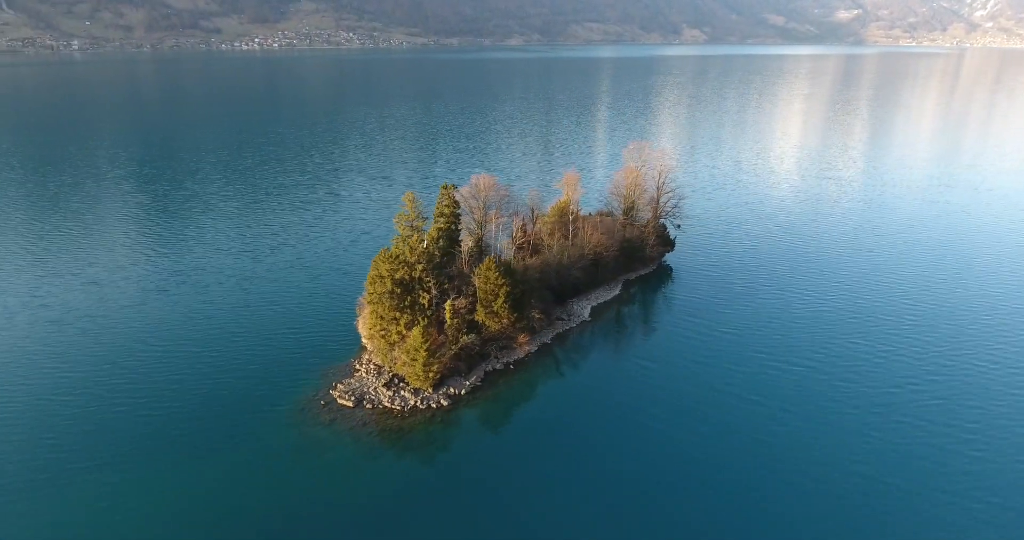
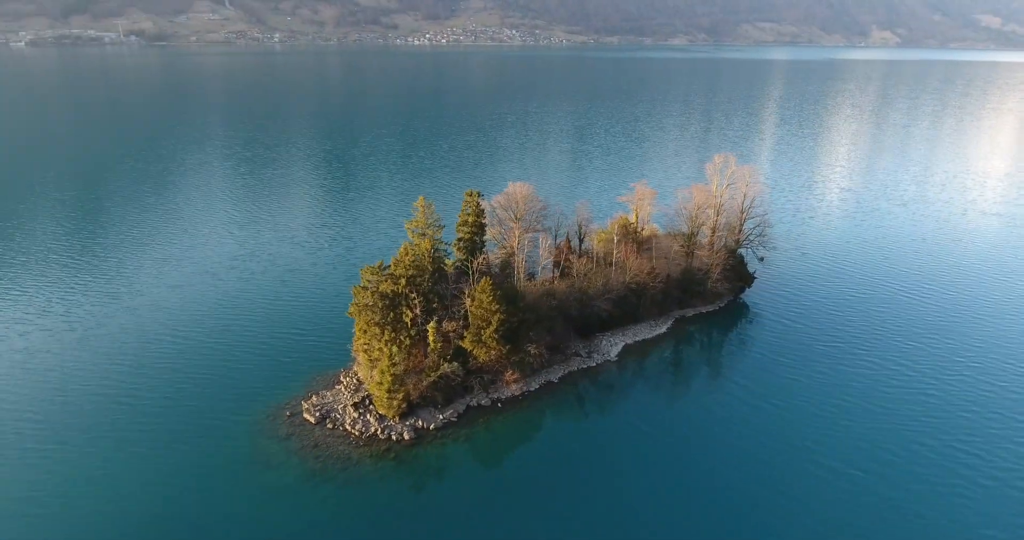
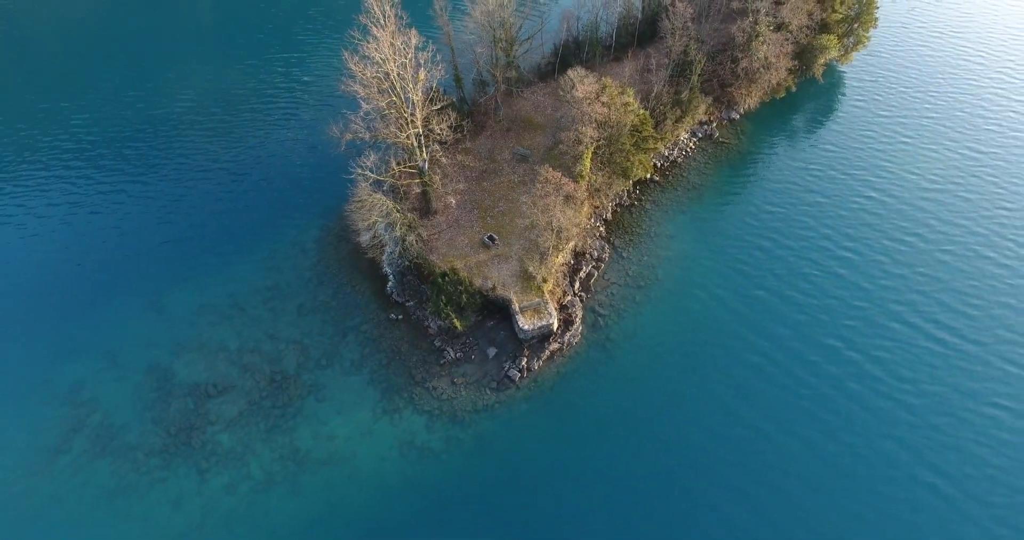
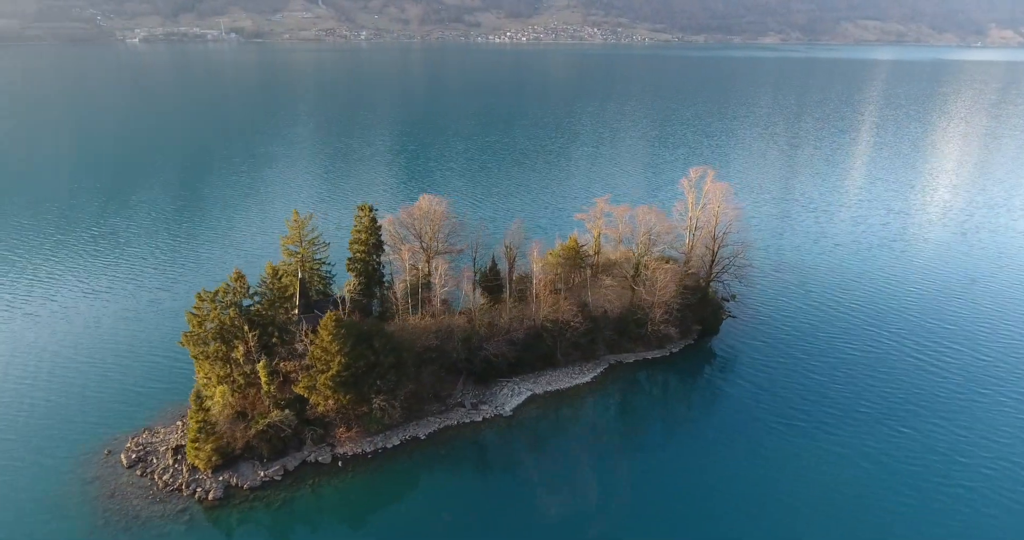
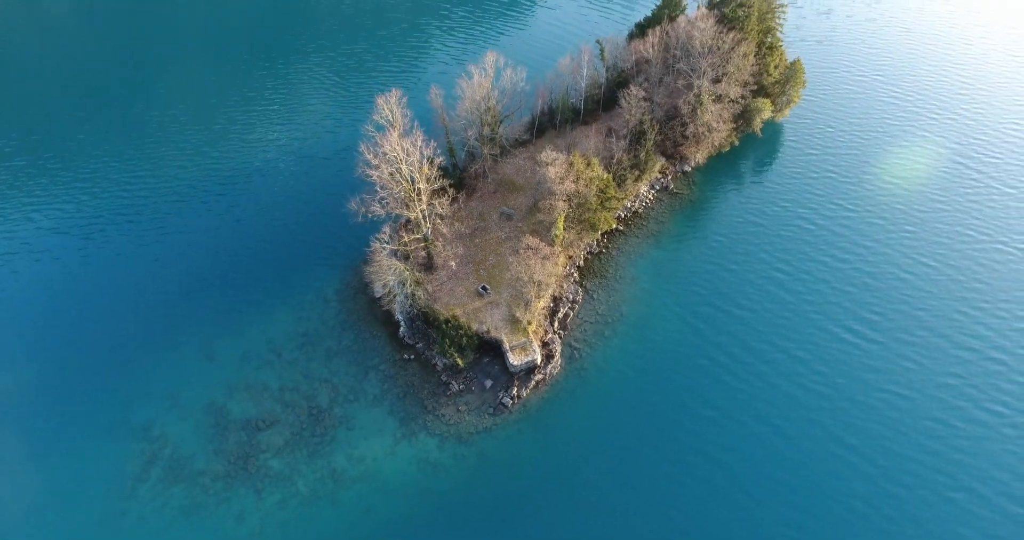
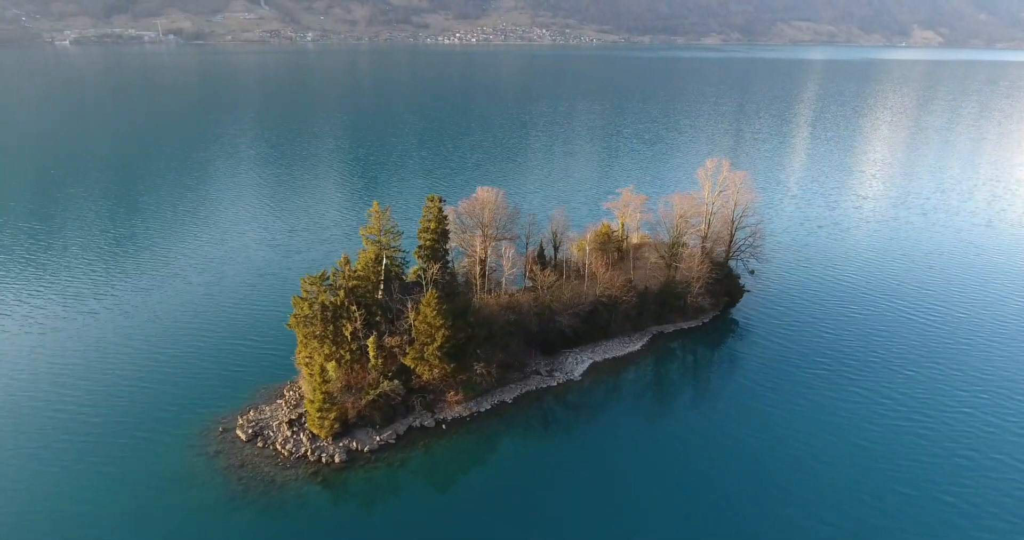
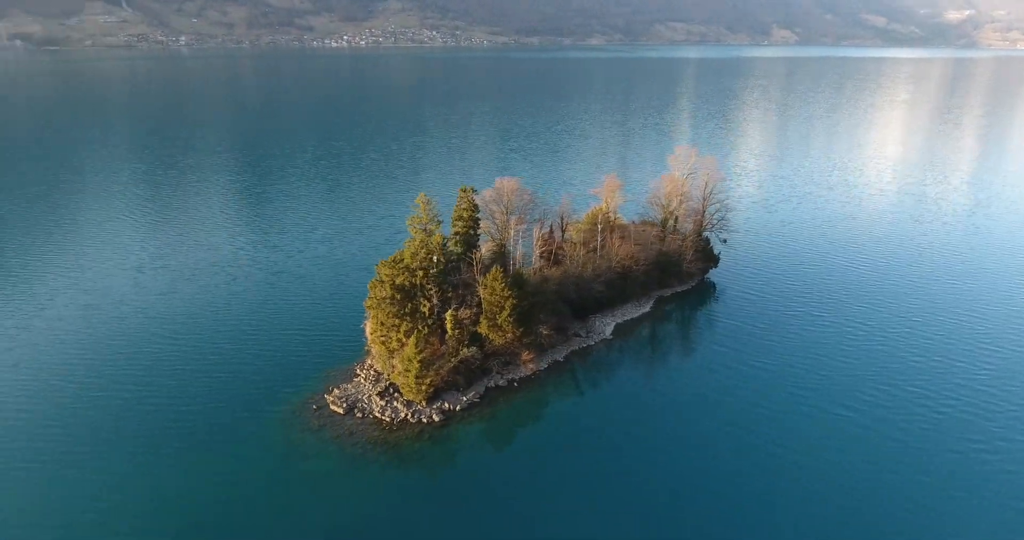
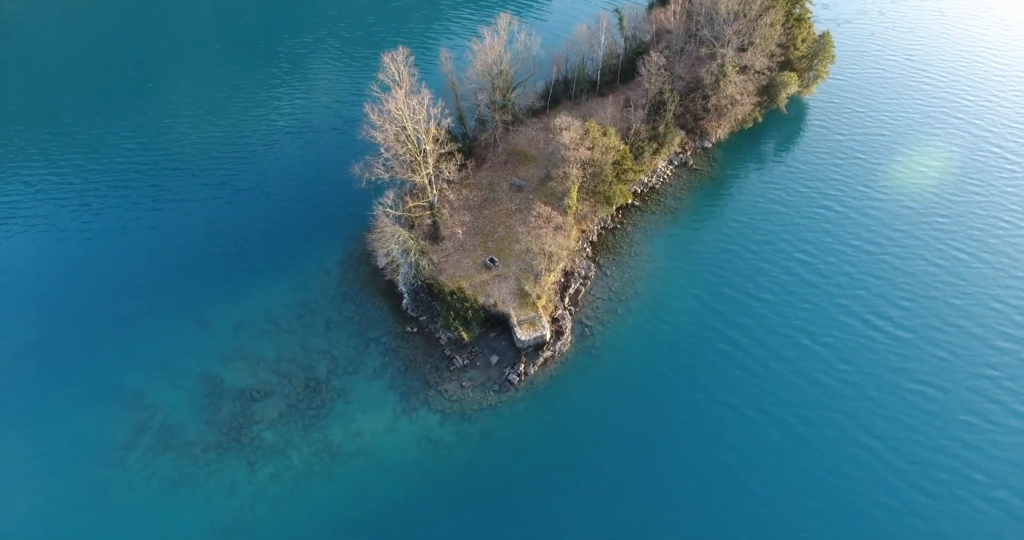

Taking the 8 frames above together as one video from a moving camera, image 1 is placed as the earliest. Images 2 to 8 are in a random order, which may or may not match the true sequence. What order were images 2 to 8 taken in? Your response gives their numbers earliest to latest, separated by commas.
7, 2, 6, 4, 3, 8, 5
